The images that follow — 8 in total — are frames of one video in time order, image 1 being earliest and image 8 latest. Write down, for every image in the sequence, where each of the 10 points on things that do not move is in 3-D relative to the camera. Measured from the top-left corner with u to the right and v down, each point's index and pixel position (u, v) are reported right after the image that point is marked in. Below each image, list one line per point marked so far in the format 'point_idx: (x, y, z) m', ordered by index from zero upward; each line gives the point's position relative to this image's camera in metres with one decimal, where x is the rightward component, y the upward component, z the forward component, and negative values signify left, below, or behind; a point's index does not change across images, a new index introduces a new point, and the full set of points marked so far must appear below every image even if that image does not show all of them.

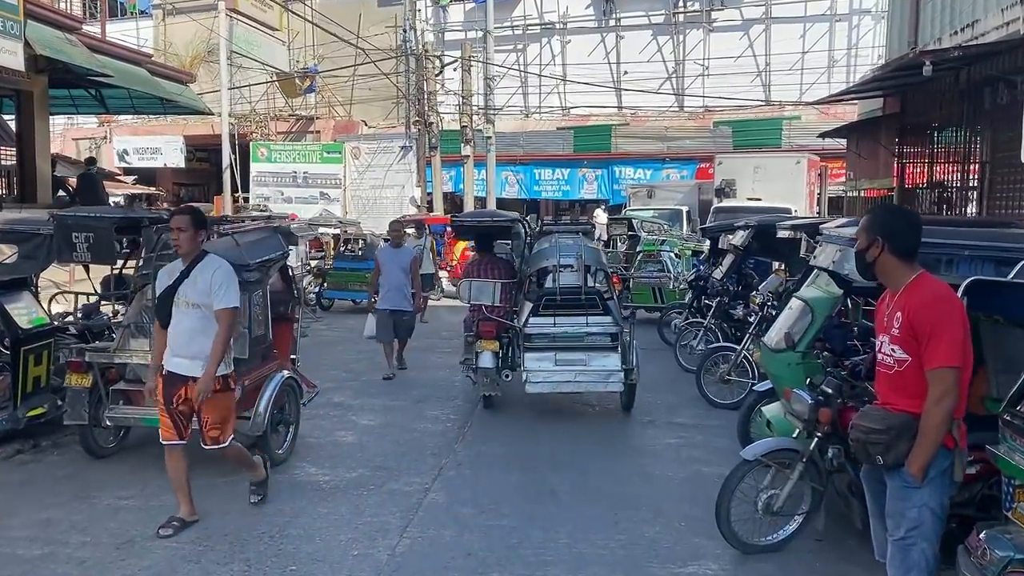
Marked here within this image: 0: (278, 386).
0: (-1.7, -0.7, +6.1) m
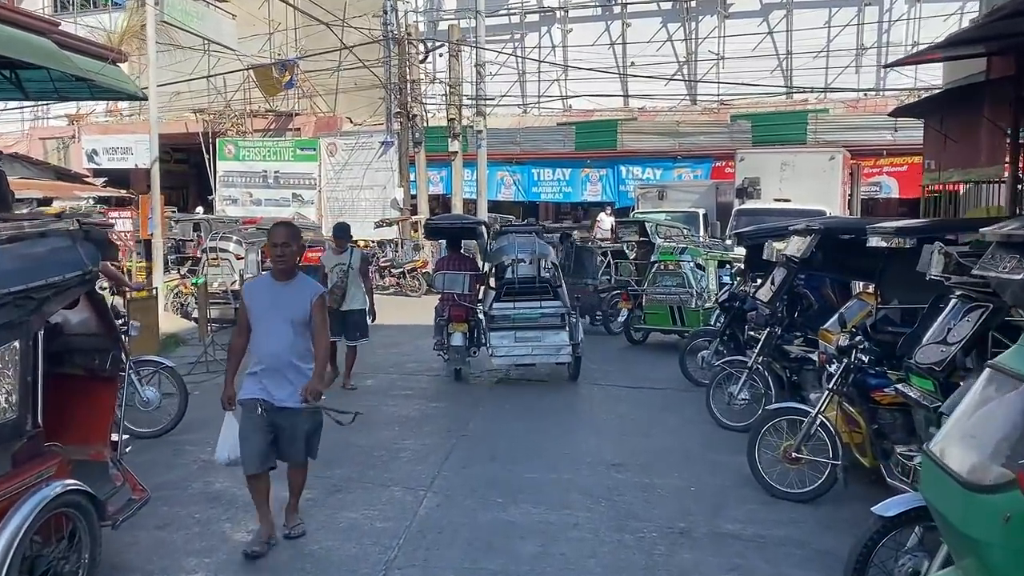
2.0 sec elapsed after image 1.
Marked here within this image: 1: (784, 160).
0: (-1.9, -0.9, +3.4) m
1: (+5.9, +2.8, +18.8) m
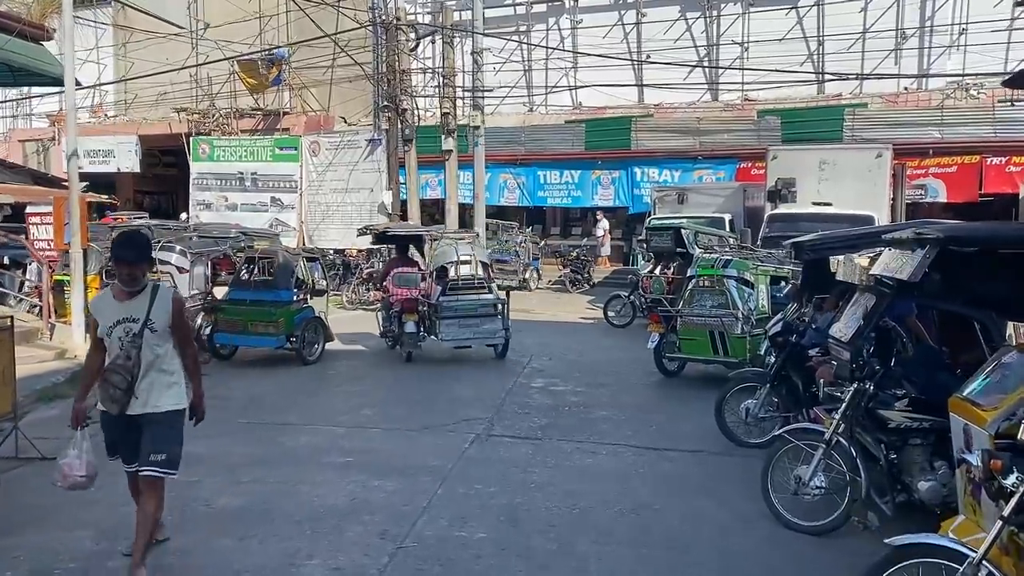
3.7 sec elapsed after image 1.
0: (-2.1, -1.1, +1.1) m
1: (+5.9, +2.5, +16.4) m
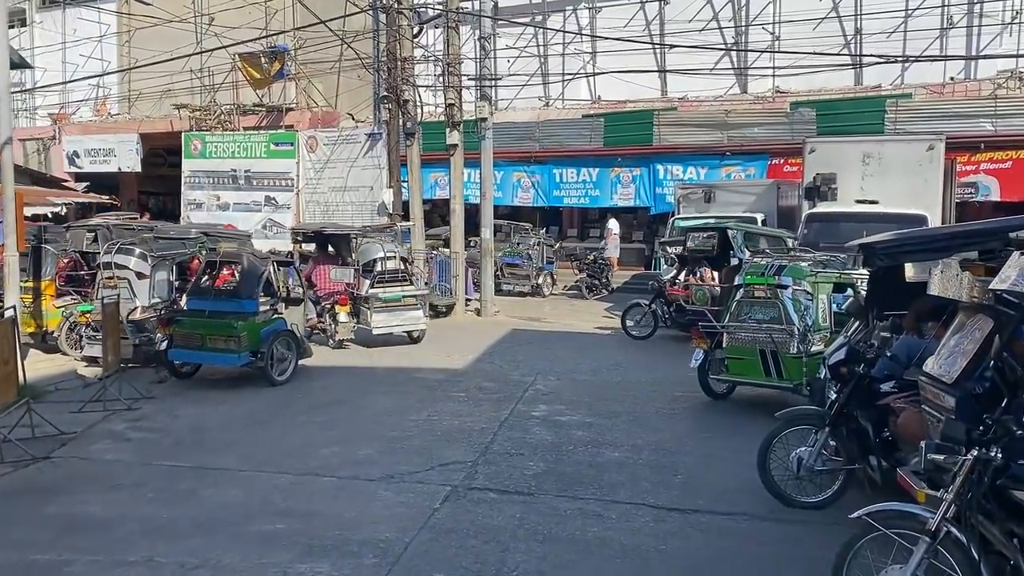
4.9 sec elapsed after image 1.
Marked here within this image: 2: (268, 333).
0: (-2.4, -1.1, -0.3) m
1: (+6.0, +2.3, +14.8) m
2: (-2.7, -0.5, +9.5) m
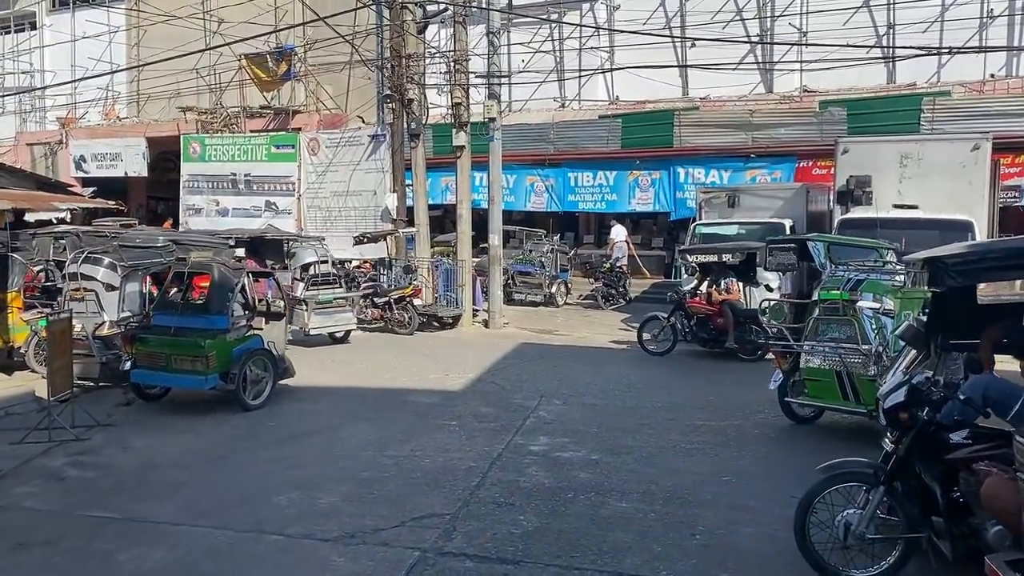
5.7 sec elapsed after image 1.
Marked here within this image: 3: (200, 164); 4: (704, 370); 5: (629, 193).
0: (-2.6, -1.2, -1.3) m
1: (+6.2, +2.1, +13.6) m
2: (-2.7, -0.6, +8.6) m
3: (-7.0, +2.8, +19.6) m
4: (+2.6, -1.1, +11.7) m
5: (+2.6, +2.1, +19.5) m
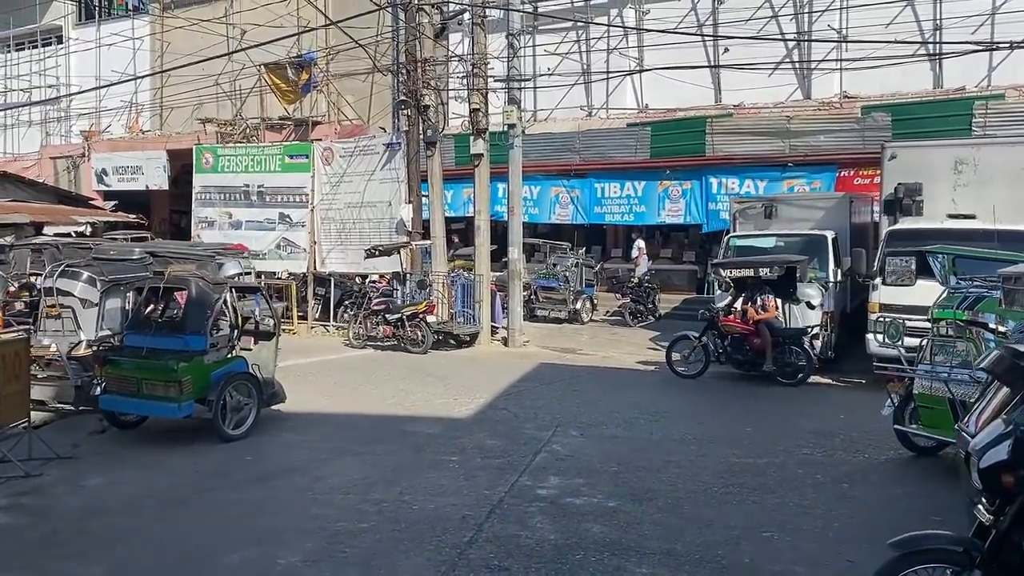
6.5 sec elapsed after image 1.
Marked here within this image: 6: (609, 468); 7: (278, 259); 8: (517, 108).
0: (-2.9, -1.2, -2.2) m
1: (+6.4, +1.9, +12.5) m
2: (-2.6, -0.8, +7.7) m
3: (-6.5, +2.4, +19.0) m
4: (+2.8, -1.3, +10.6) m
5: (+3.1, +1.8, +18.5) m
6: (+0.8, -1.4, +6.9) m
7: (-4.9, +0.6, +18.2) m
8: (+0.1, +3.2, +15.5) m
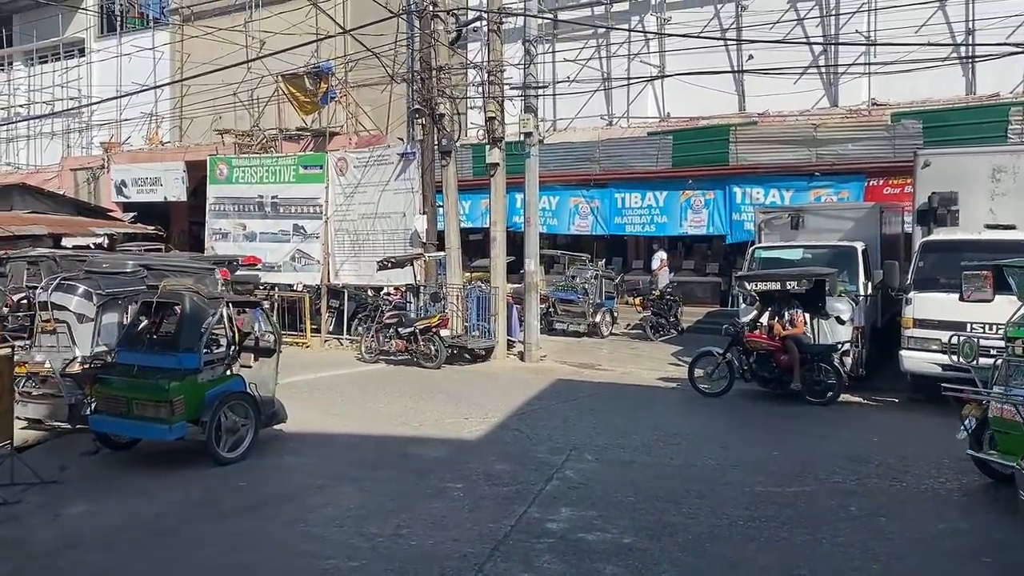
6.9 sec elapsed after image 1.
0: (-3.1, -1.2, -2.6) m
1: (+6.6, +1.7, +11.9) m
2: (-2.5, -0.9, +7.3) m
3: (-6.1, +2.2, +18.7) m
4: (+2.9, -1.5, +10.1) m
5: (+3.5, +1.5, +18.0) m
6: (+0.8, -1.6, +6.4) m
7: (-4.5, +0.3, +17.8) m
8: (+0.4, +3.0, +15.0) m
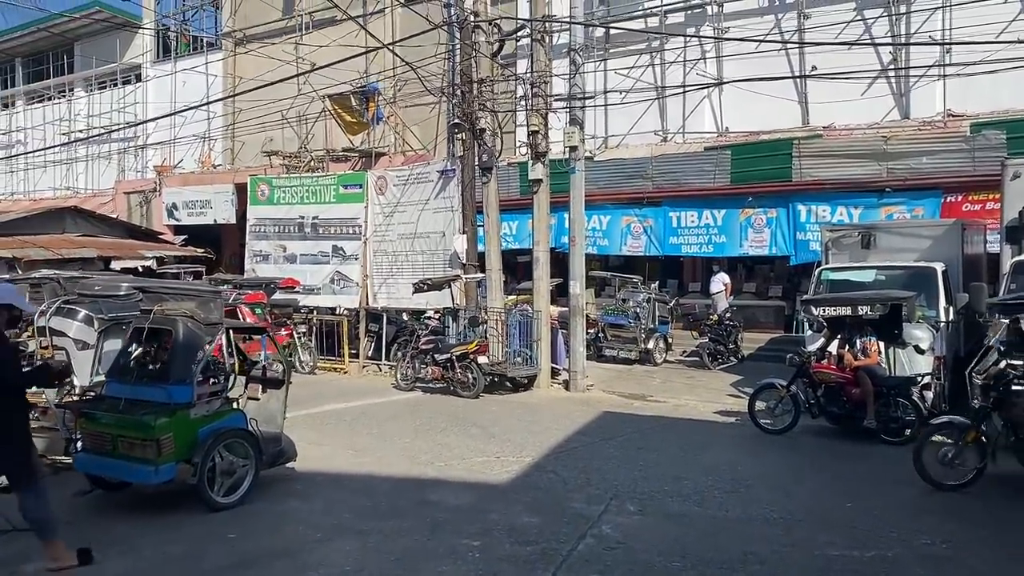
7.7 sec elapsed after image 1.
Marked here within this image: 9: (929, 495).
0: (-3.5, -1.1, -3.3) m
1: (+7.1, +1.4, +10.6) m
2: (-2.3, -1.1, +6.6) m
3: (-5.2, +1.7, +18.2) m
4: (+3.3, -1.8, +8.9) m
5: (+4.4, +1.1, +16.9) m
6: (+1.0, -1.7, +5.4) m
7: (-3.6, -0.1, +17.2) m
8: (+1.1, +2.6, +14.2) m
9: (+3.6, -1.8, +7.4) m
